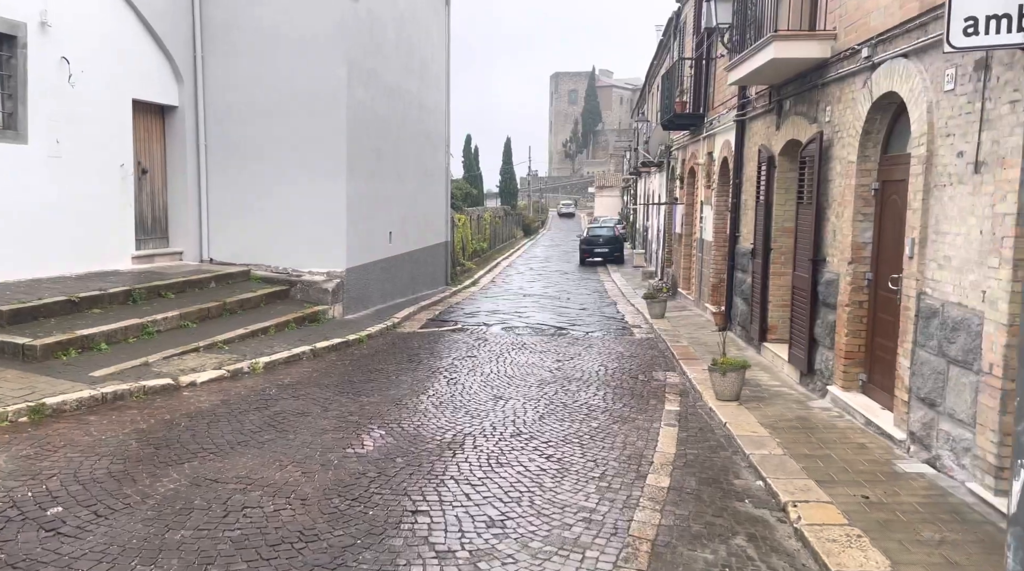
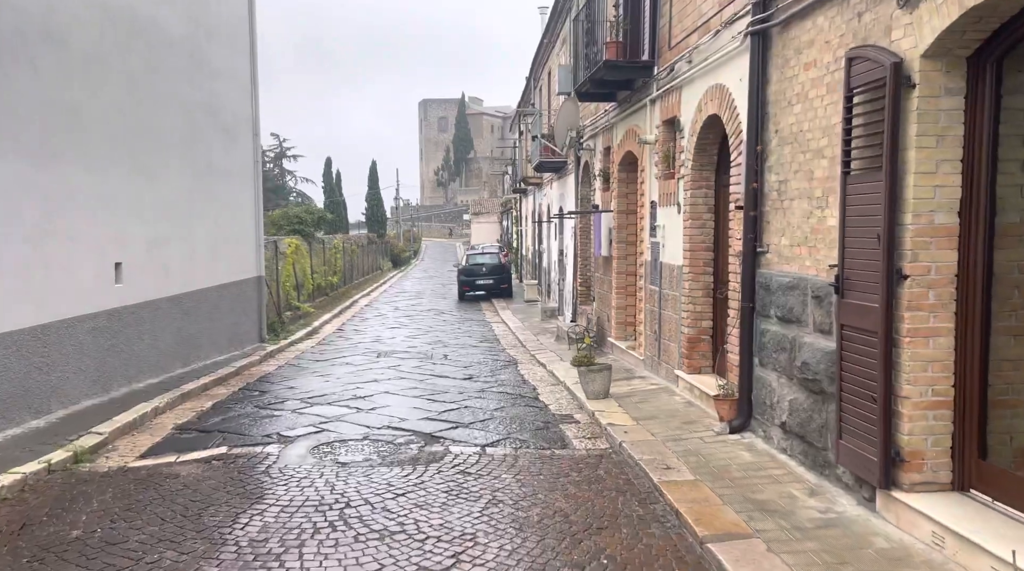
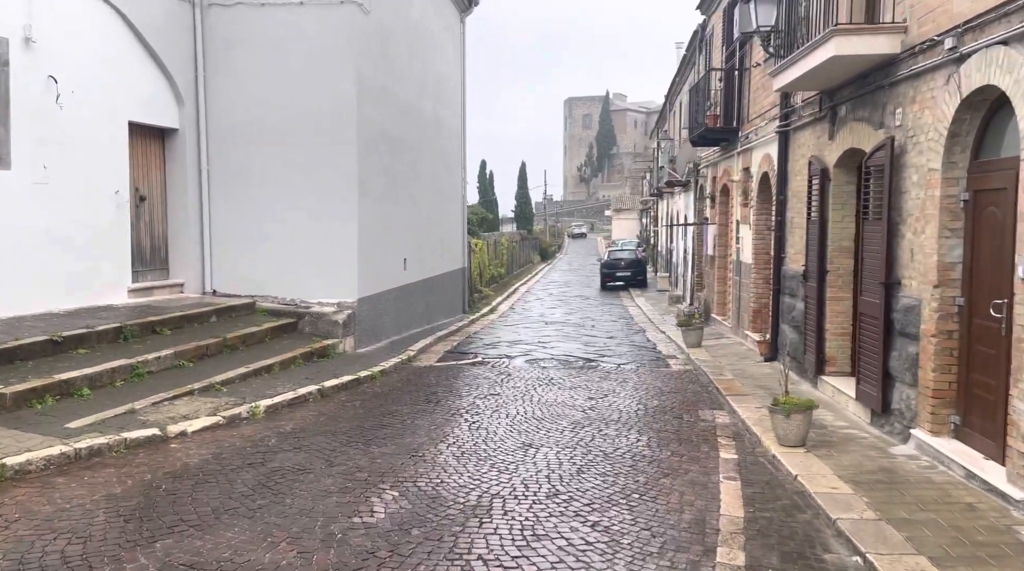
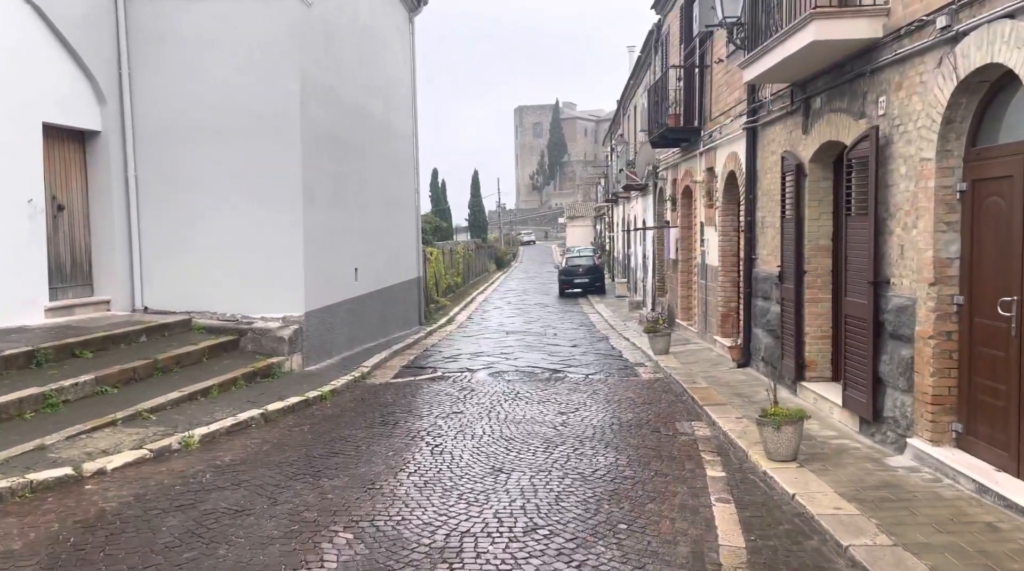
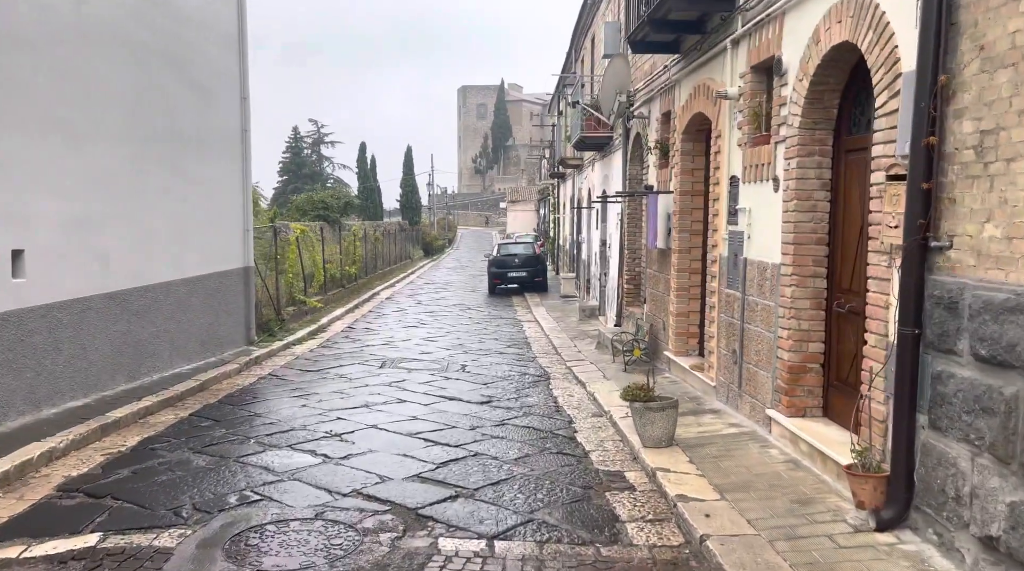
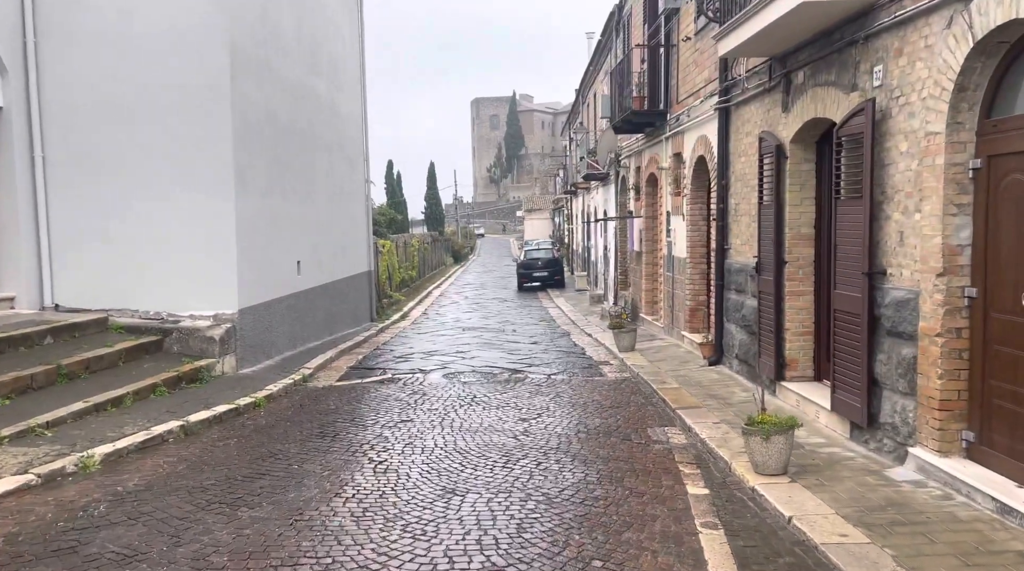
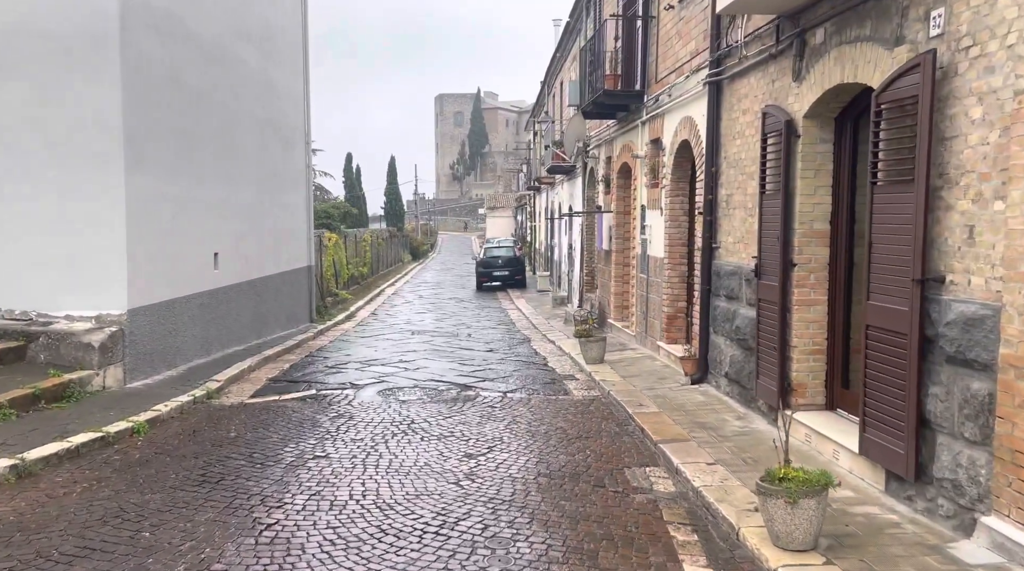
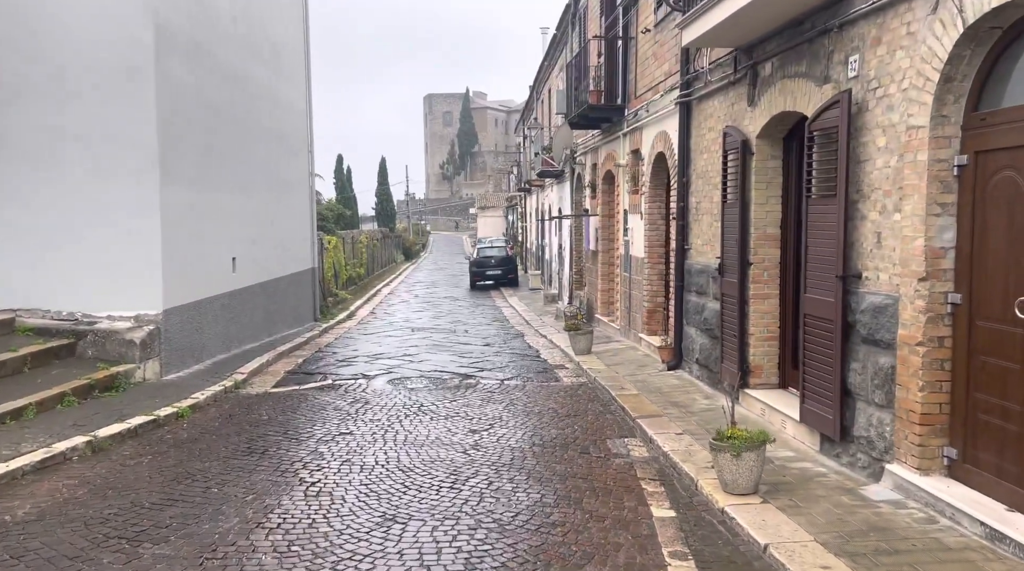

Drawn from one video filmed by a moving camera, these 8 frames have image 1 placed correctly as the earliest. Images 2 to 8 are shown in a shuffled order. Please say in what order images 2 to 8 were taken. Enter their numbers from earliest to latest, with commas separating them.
3, 4, 6, 8, 7, 2, 5
